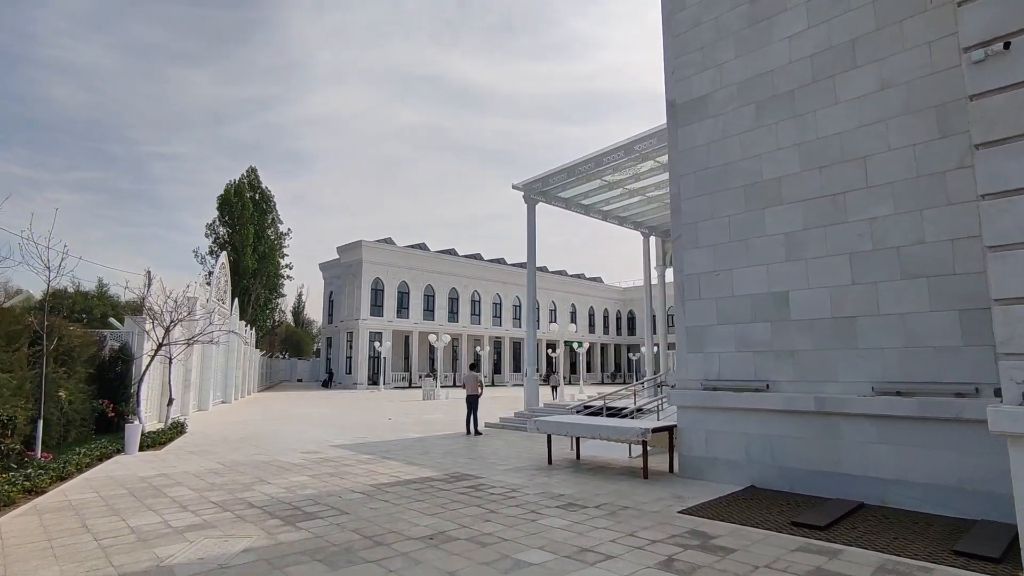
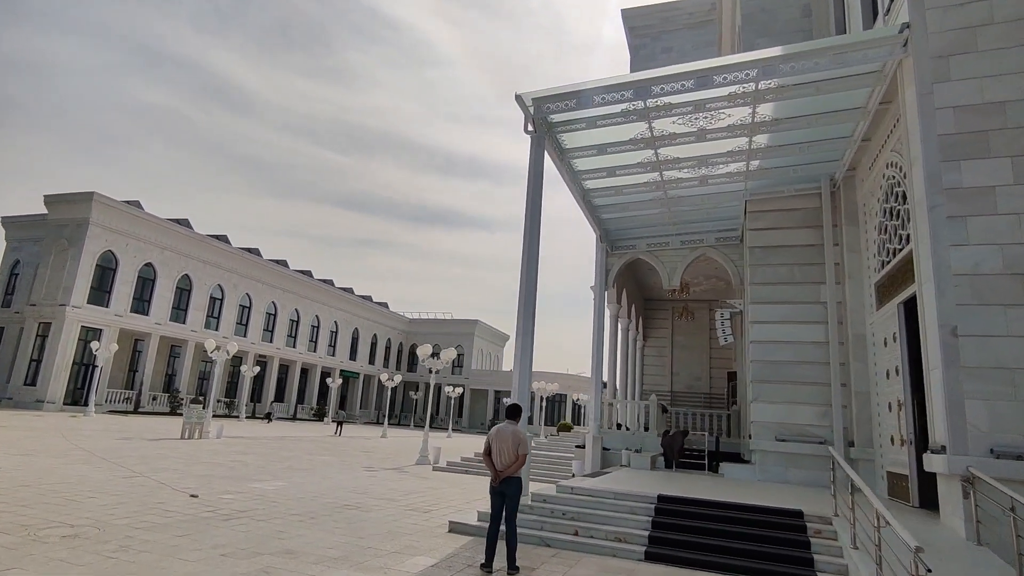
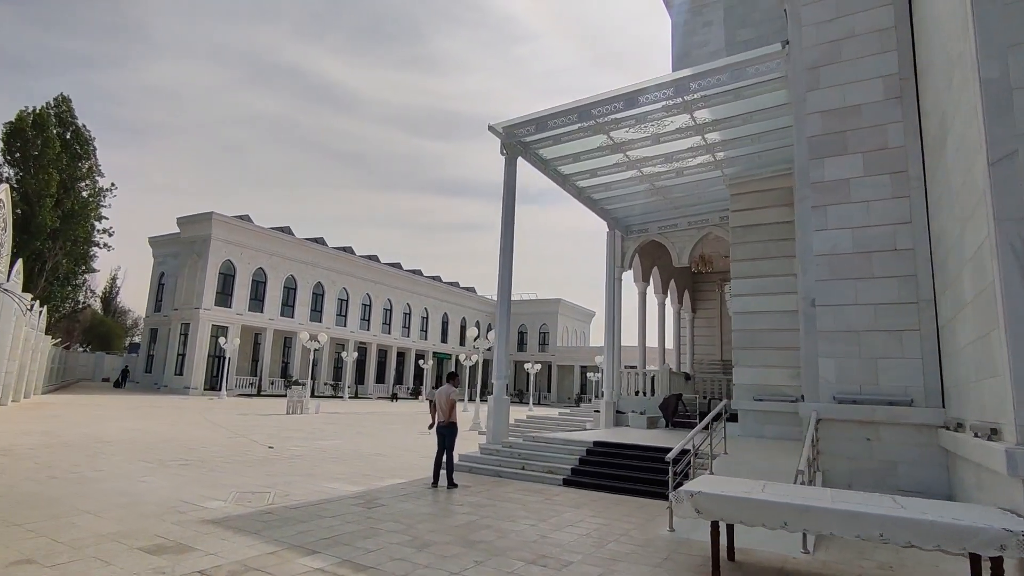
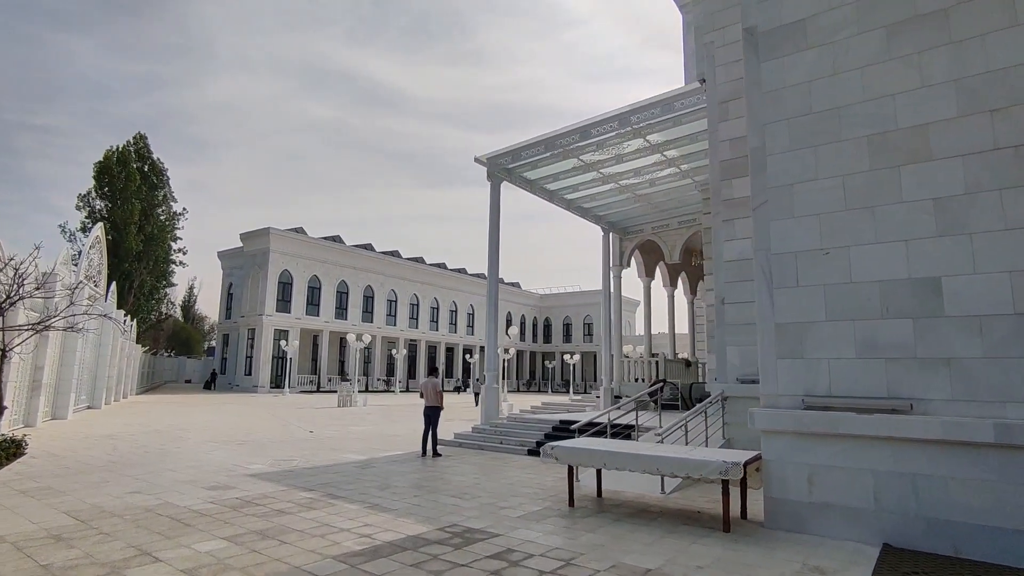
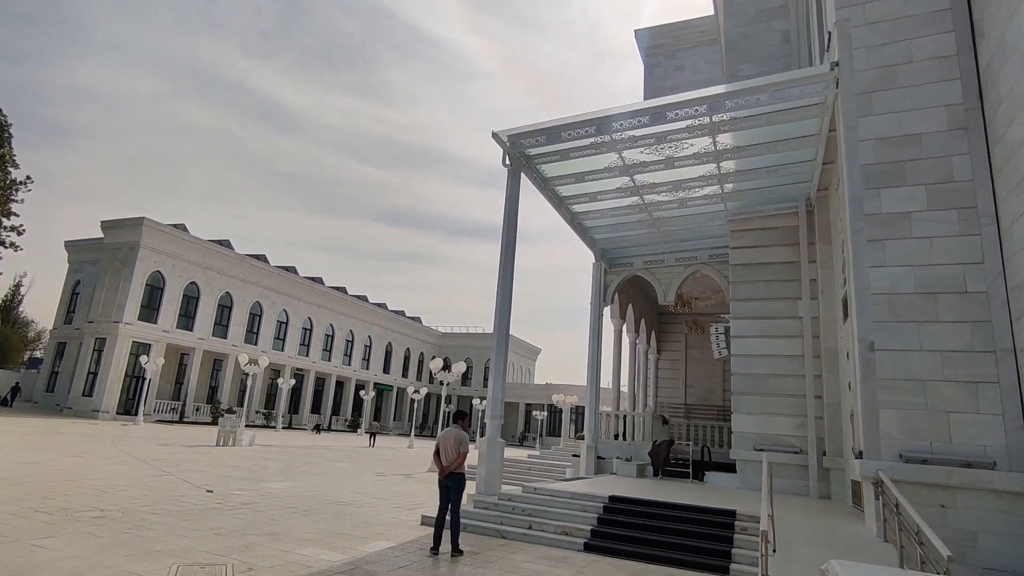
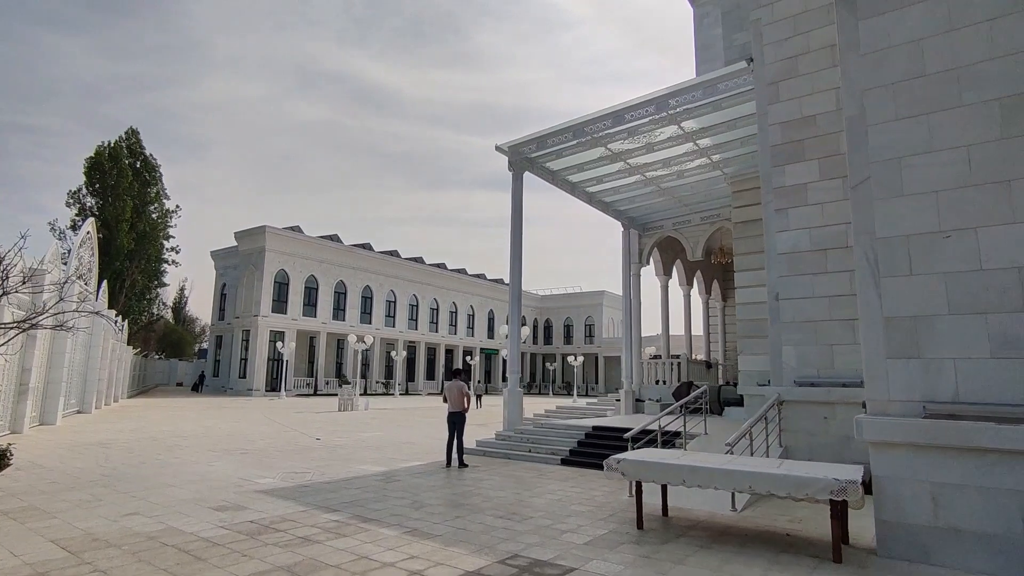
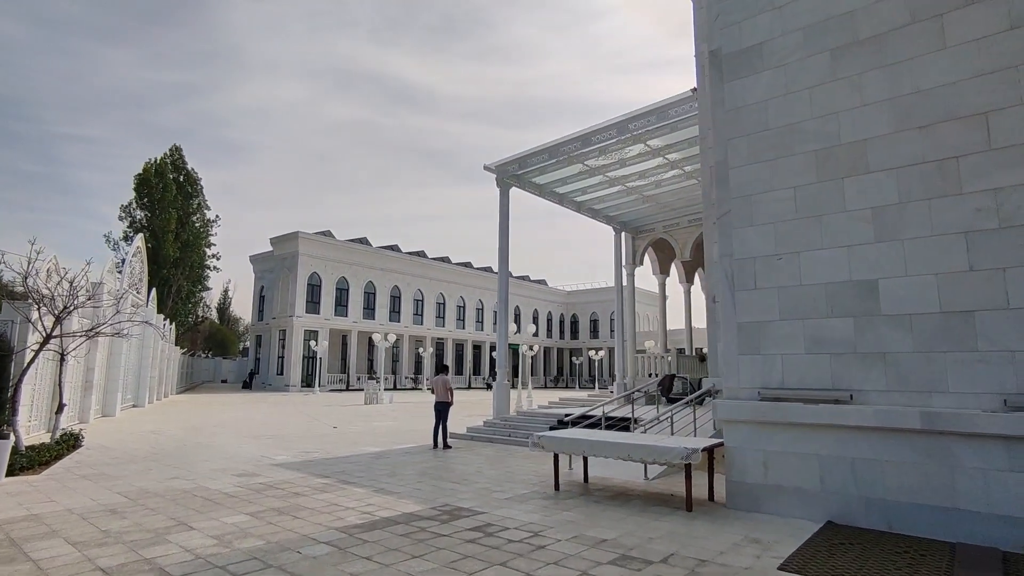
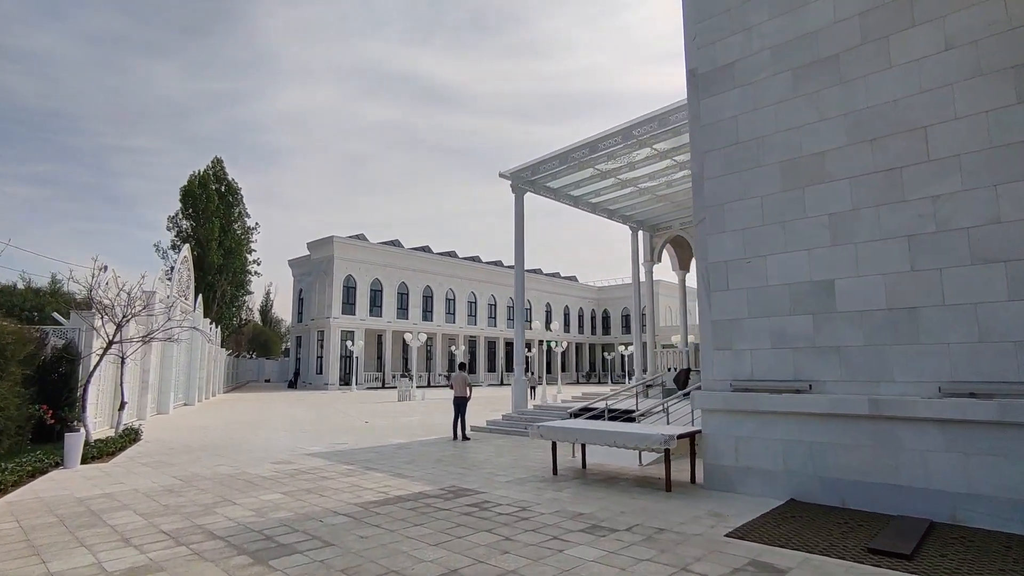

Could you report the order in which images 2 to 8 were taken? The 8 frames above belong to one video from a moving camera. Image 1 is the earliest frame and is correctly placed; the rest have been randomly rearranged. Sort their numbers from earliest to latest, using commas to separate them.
8, 7, 4, 6, 3, 5, 2
